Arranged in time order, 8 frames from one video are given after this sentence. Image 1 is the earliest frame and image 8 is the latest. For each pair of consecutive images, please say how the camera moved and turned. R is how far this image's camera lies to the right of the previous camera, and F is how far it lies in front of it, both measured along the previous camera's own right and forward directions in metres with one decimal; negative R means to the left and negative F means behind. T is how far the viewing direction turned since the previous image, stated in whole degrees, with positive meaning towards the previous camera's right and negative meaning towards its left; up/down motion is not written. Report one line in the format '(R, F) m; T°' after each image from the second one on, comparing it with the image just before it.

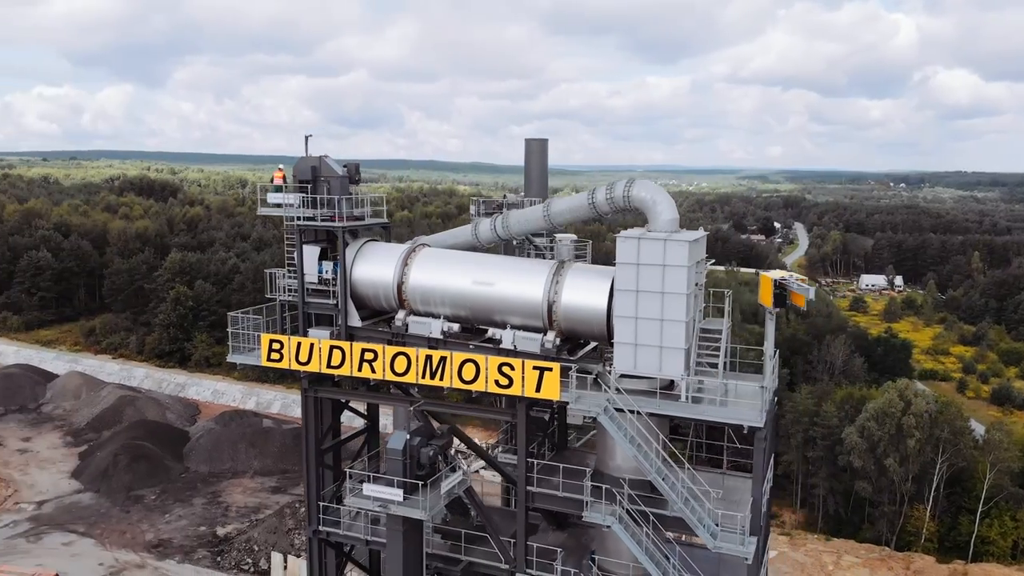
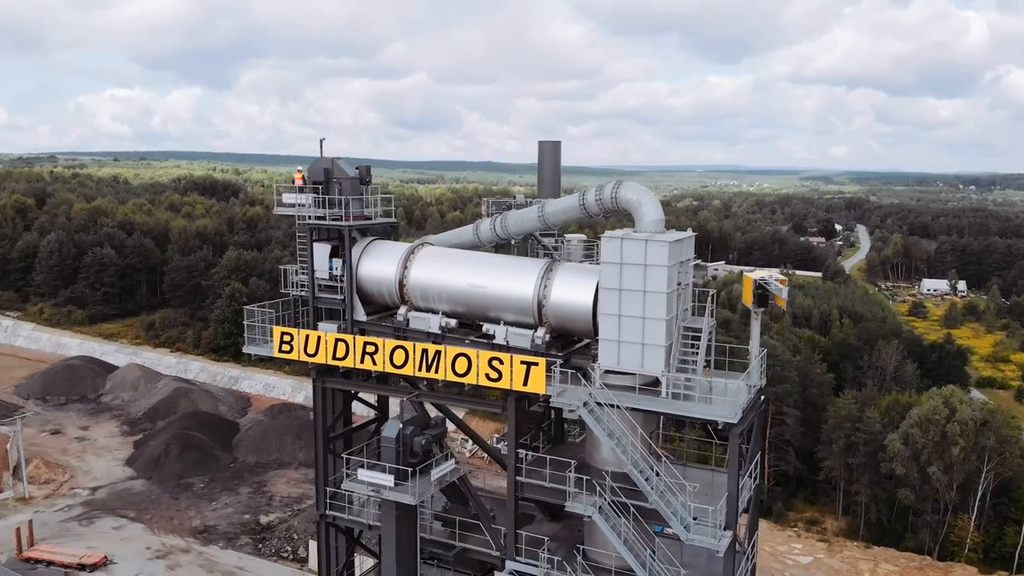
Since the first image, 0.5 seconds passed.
(+1.0, -0.4) m; -4°
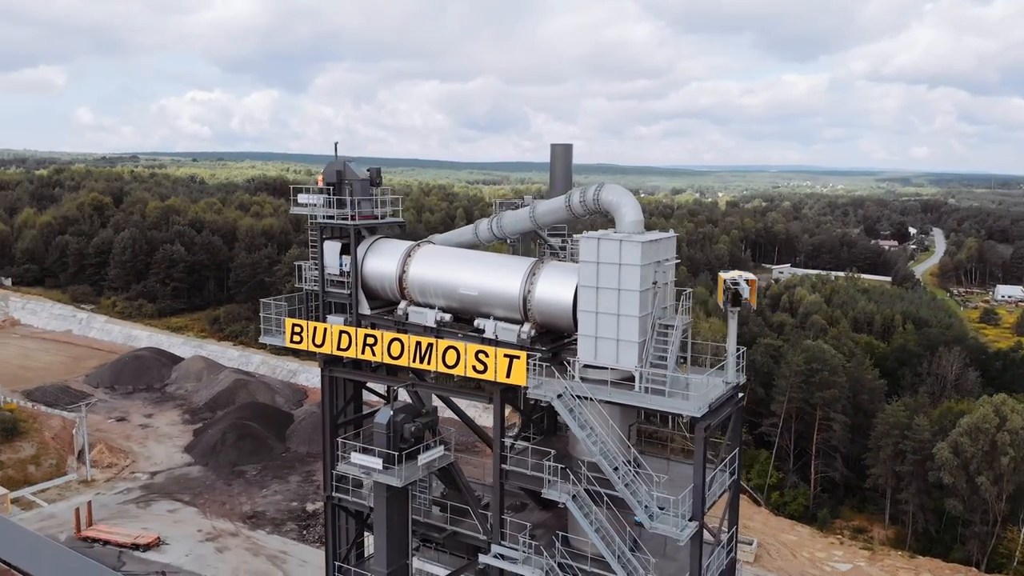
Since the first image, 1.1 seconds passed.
(+1.3, -0.6) m; -5°
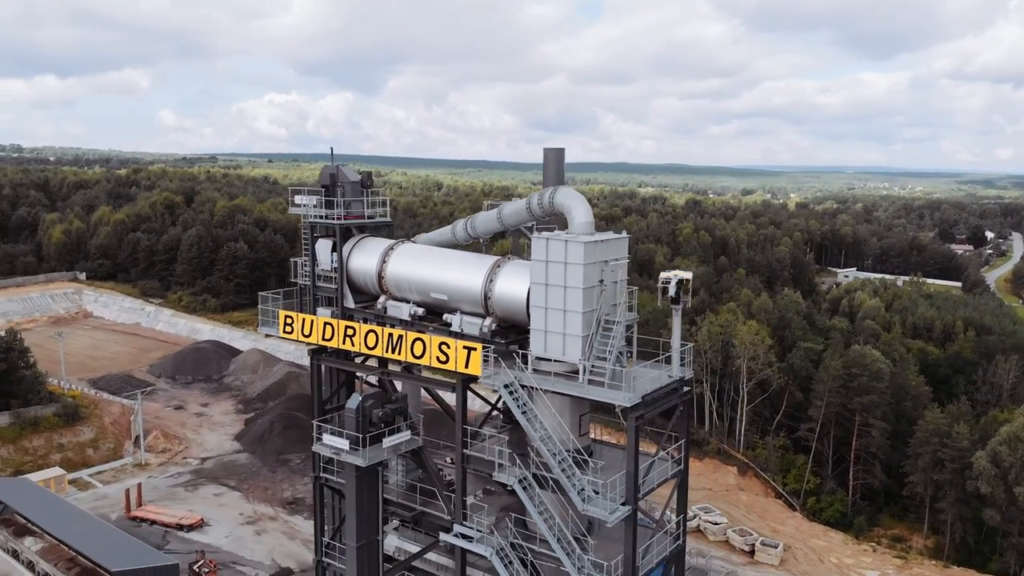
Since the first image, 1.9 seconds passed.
(+1.8, -0.8) m; -5°
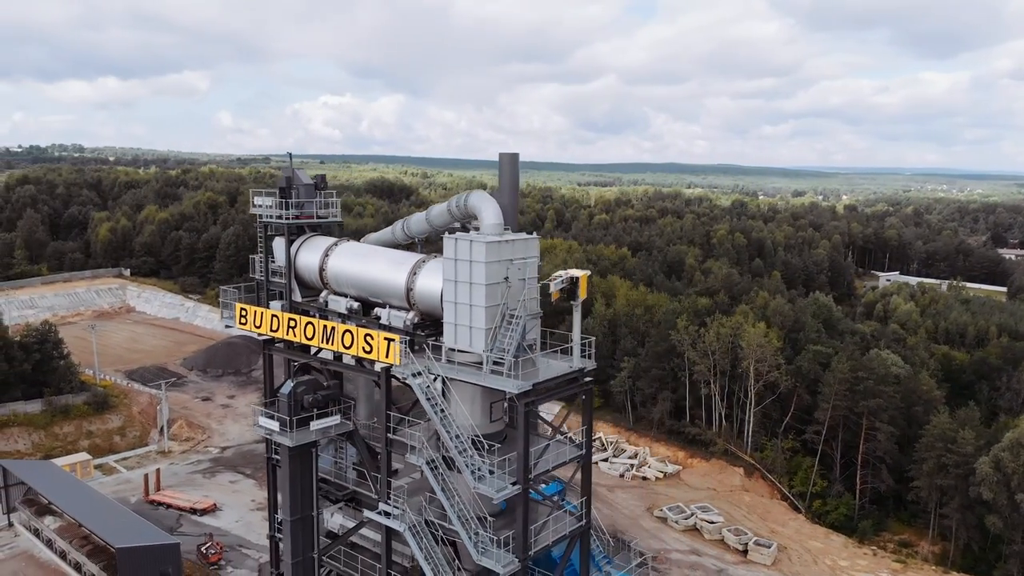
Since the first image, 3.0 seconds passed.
(+2.3, -0.9) m; -3°
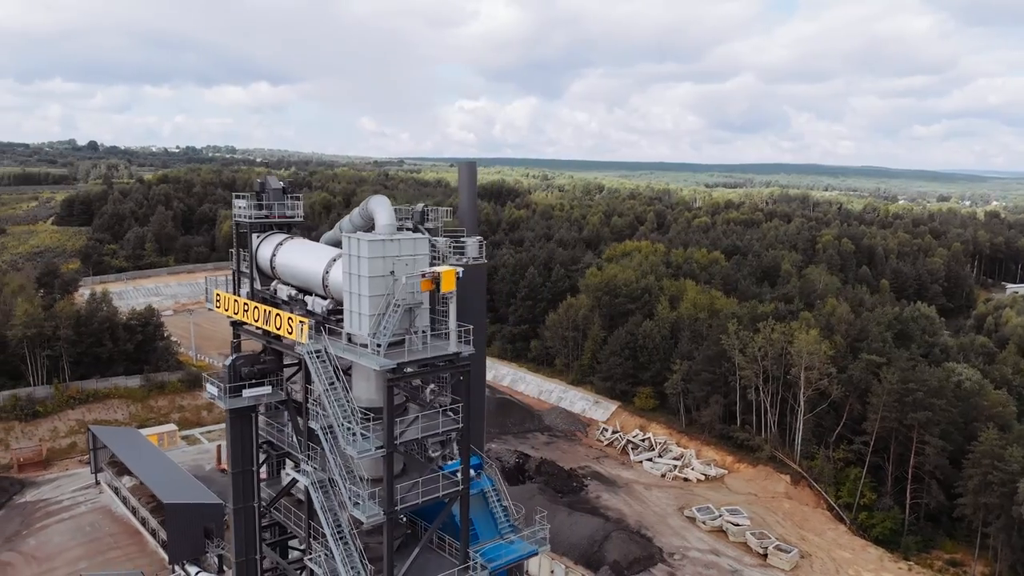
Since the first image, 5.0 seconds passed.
(+4.7, -1.6) m; -9°
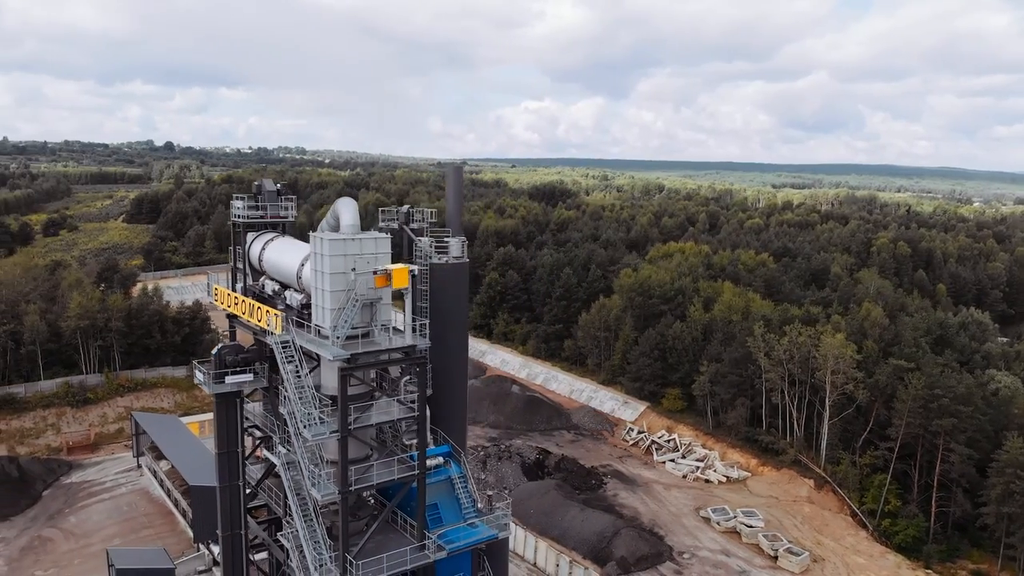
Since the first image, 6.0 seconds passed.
(+2.3, -0.9) m; -4°
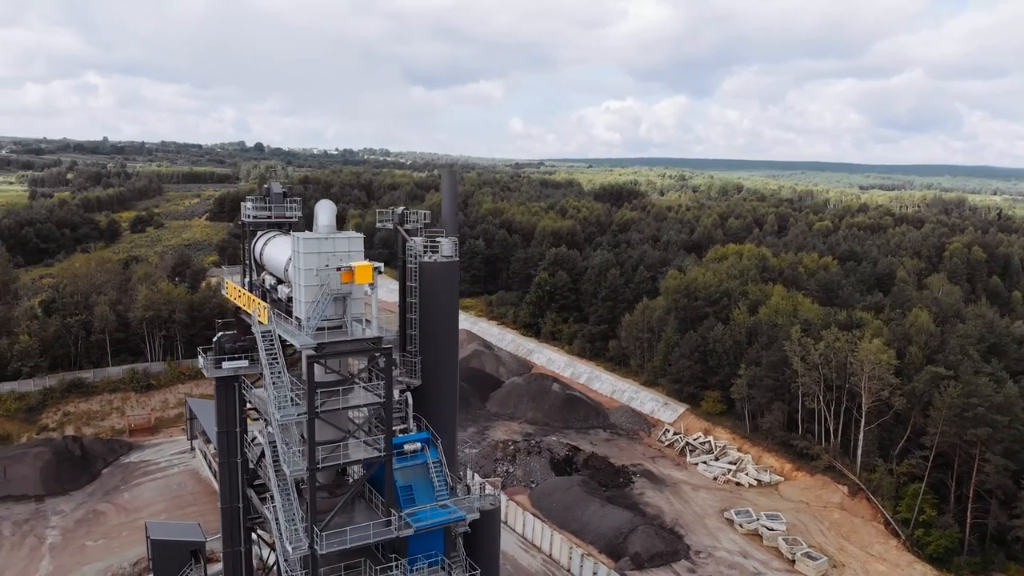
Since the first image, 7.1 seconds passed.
(+2.7, -1.1) m; -6°
